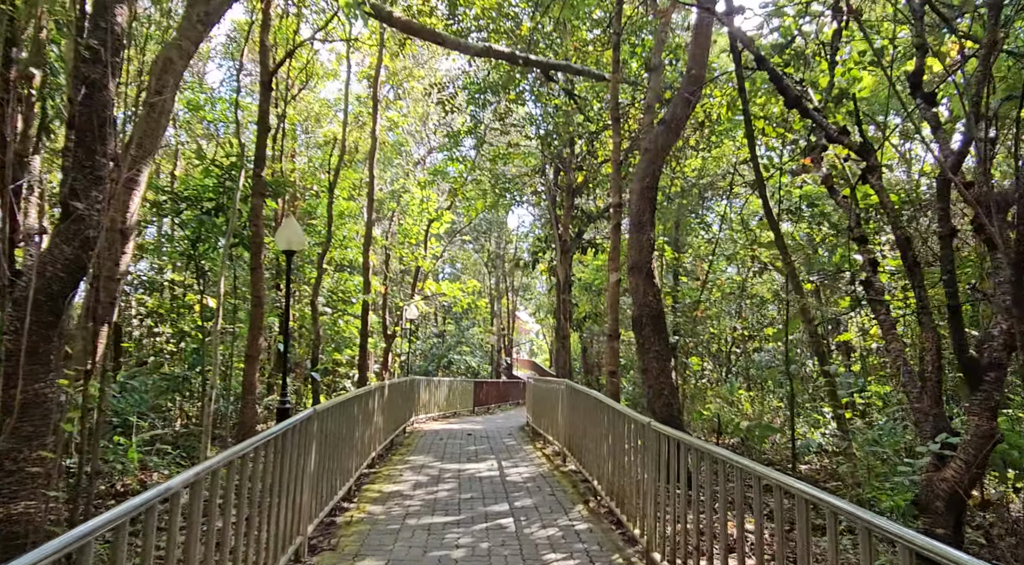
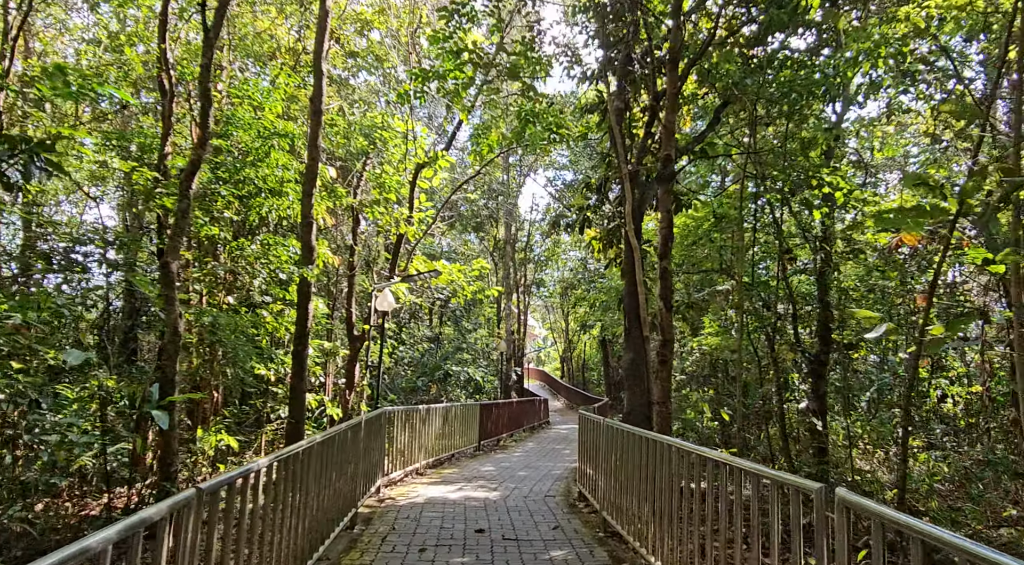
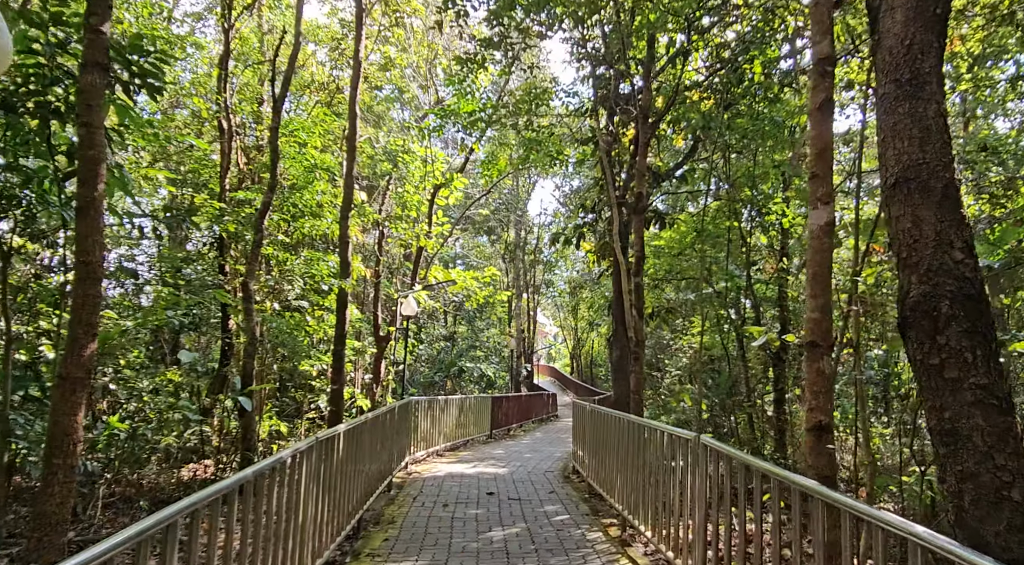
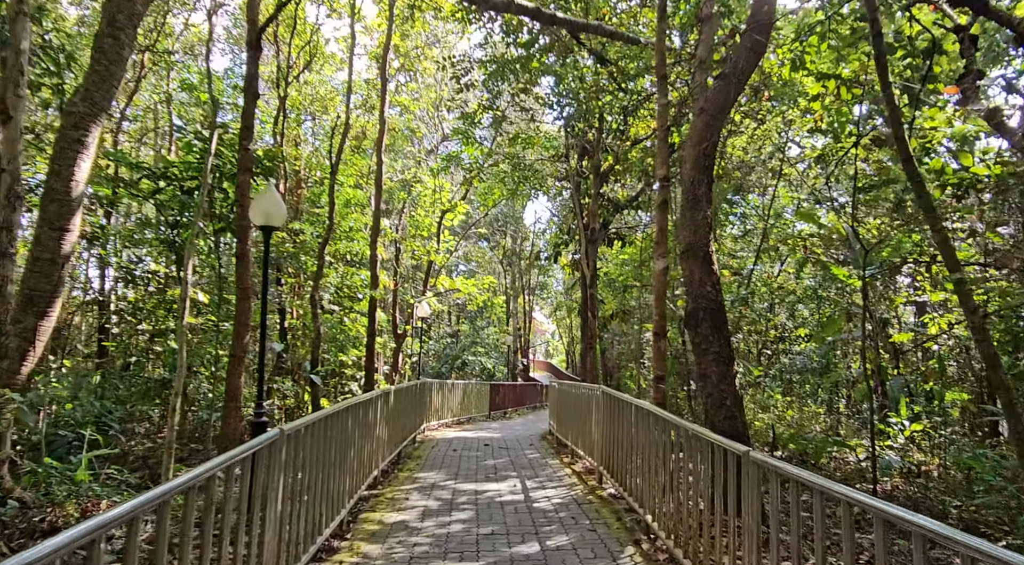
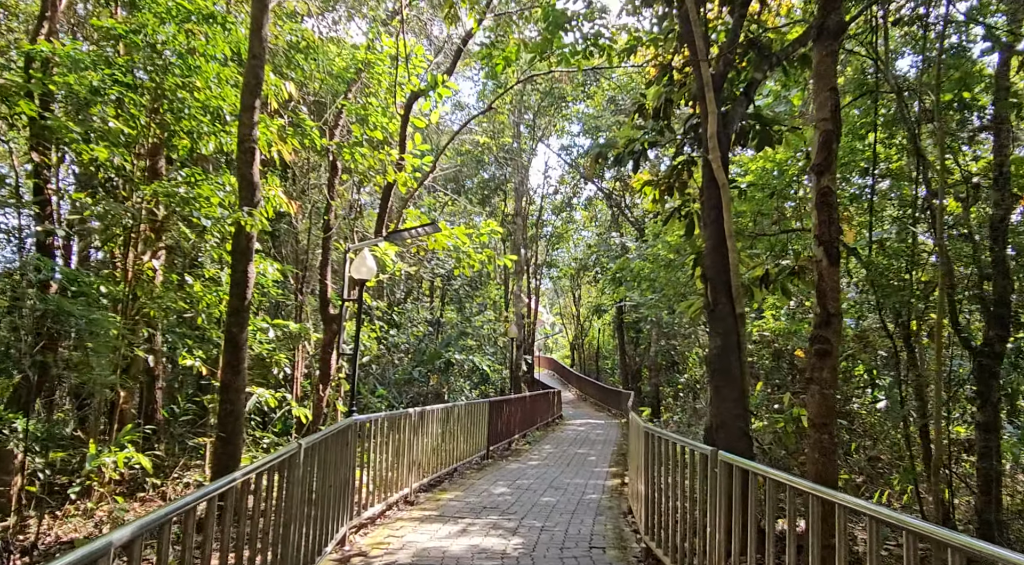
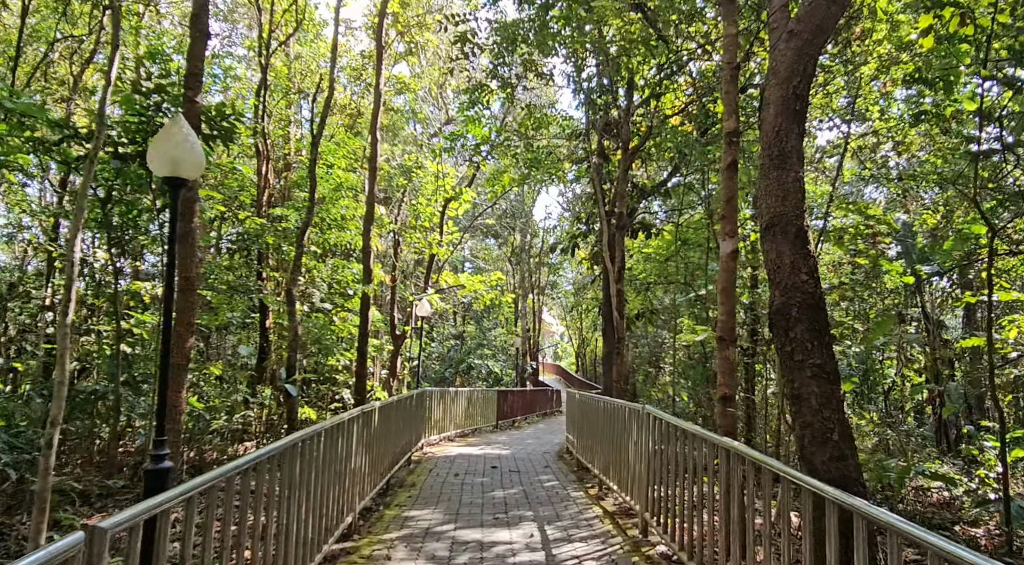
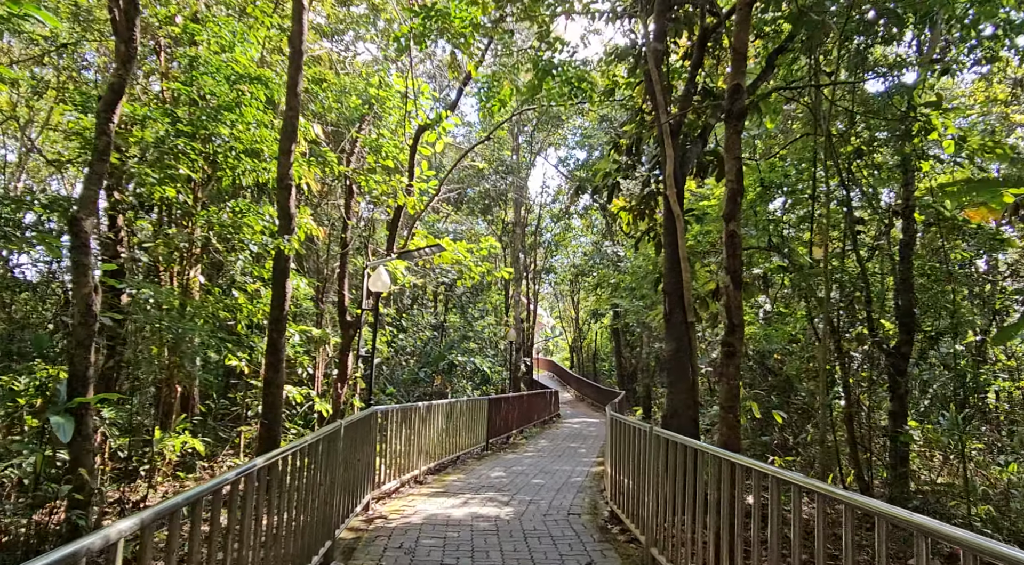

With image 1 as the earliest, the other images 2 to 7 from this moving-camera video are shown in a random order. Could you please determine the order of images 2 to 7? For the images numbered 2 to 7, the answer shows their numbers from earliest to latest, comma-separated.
4, 6, 3, 2, 7, 5
